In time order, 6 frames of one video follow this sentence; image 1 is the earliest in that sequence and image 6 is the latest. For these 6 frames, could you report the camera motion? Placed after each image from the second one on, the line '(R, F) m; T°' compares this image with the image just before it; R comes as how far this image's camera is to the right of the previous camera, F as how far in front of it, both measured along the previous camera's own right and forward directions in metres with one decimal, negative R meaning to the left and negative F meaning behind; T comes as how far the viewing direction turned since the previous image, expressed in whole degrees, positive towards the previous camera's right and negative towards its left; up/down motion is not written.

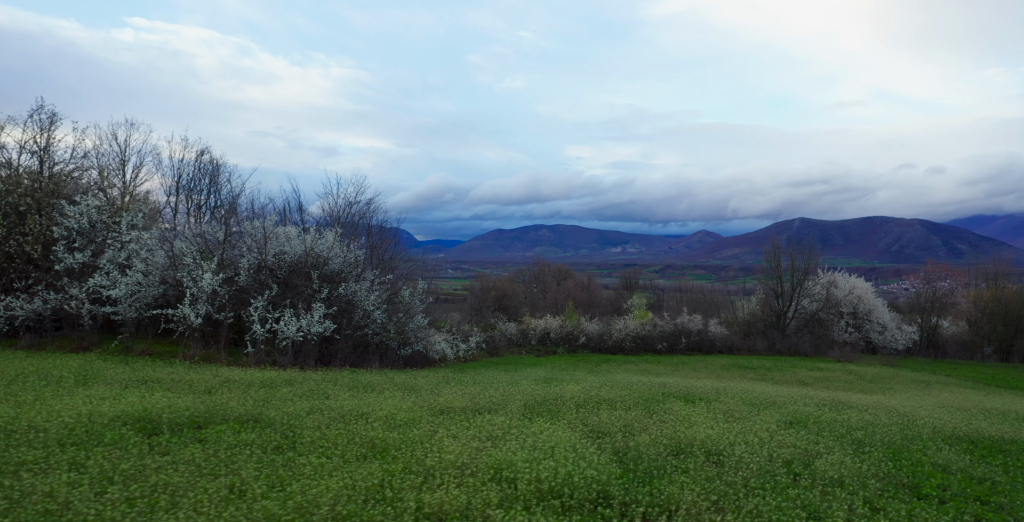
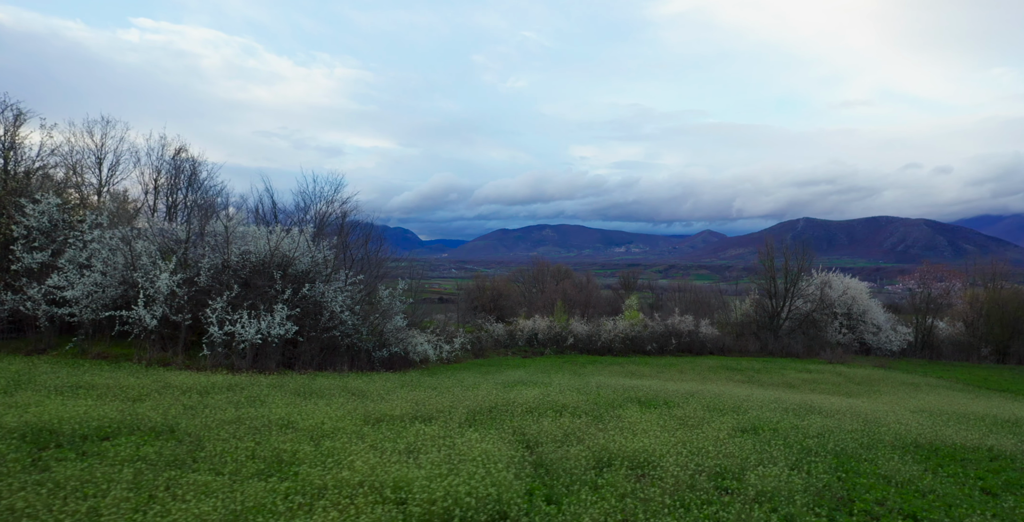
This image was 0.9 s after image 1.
(+1.7, +0.6) m; 0°
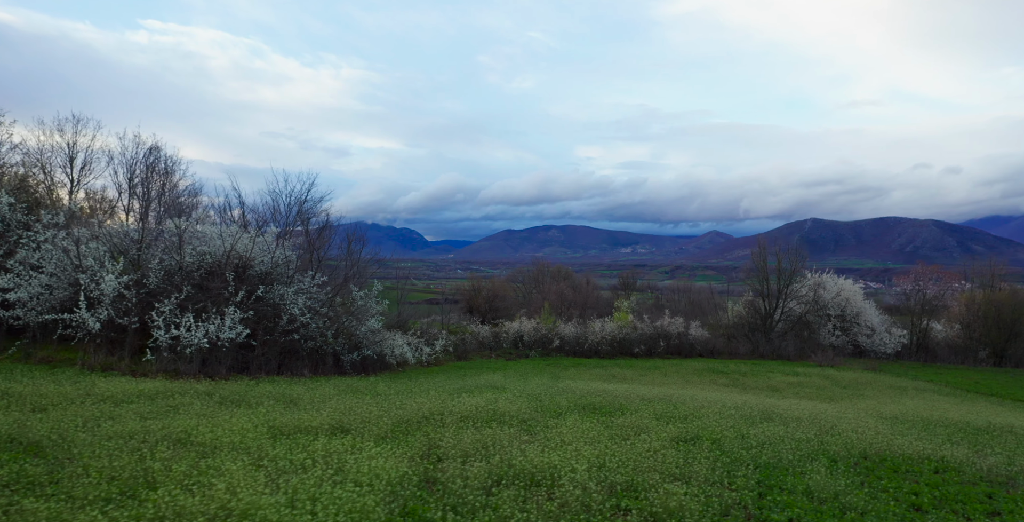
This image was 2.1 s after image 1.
(+2.1, +0.7) m; 0°
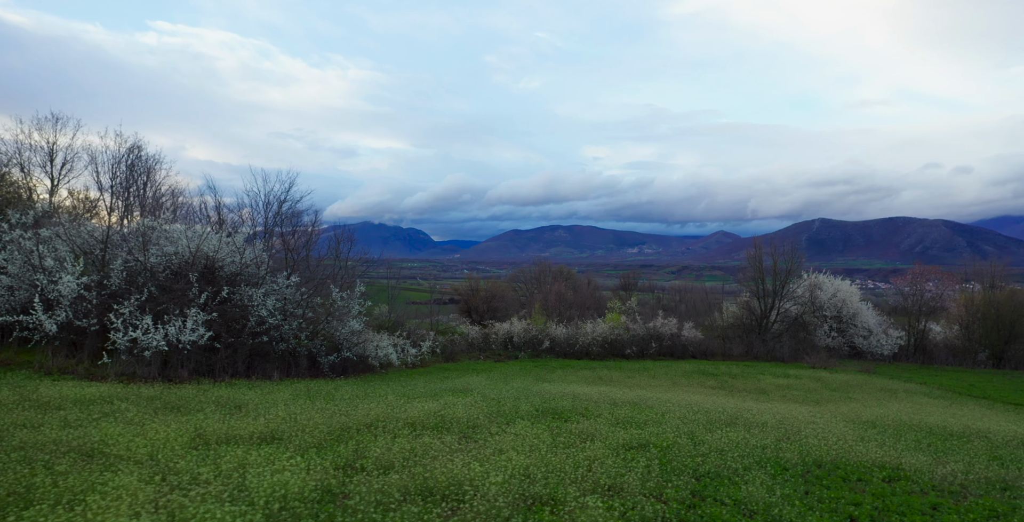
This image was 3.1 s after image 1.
(+1.7, +0.4) m; 0°
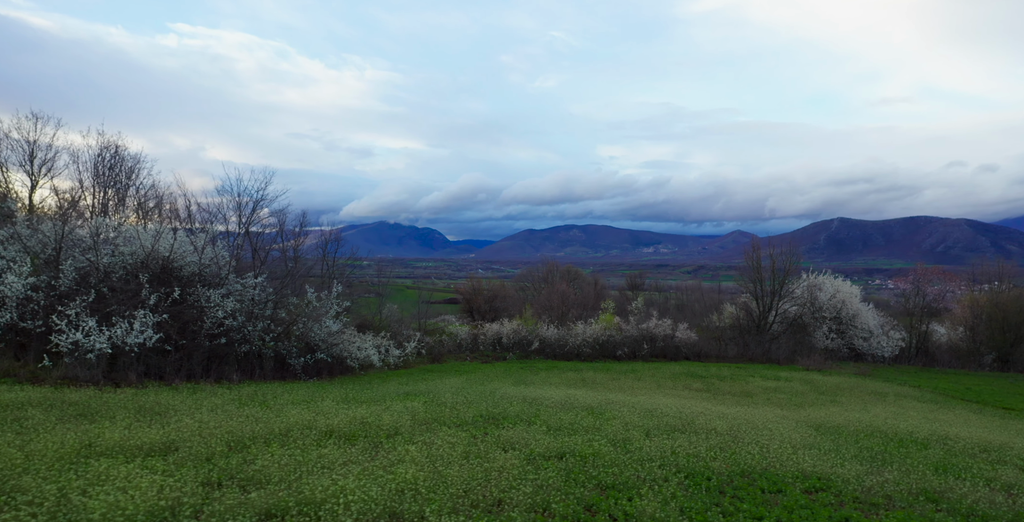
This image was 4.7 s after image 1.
(+2.6, +0.5) m; -1°
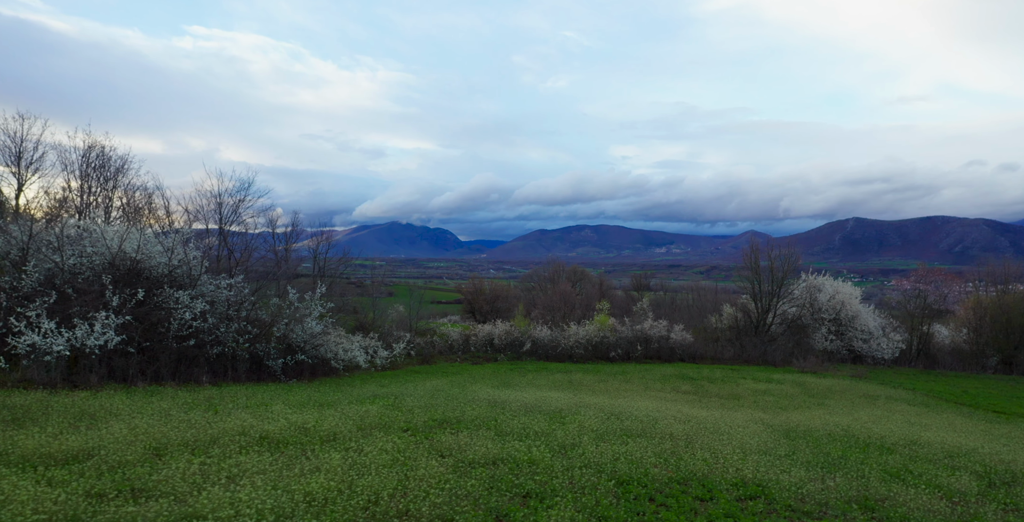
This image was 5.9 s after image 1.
(+2.0, +0.2) m; -1°
